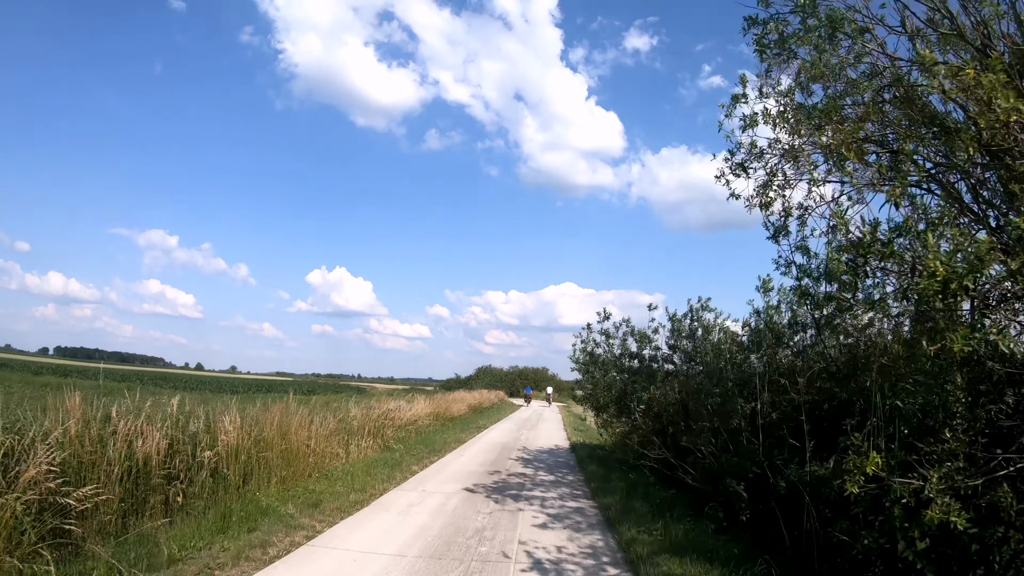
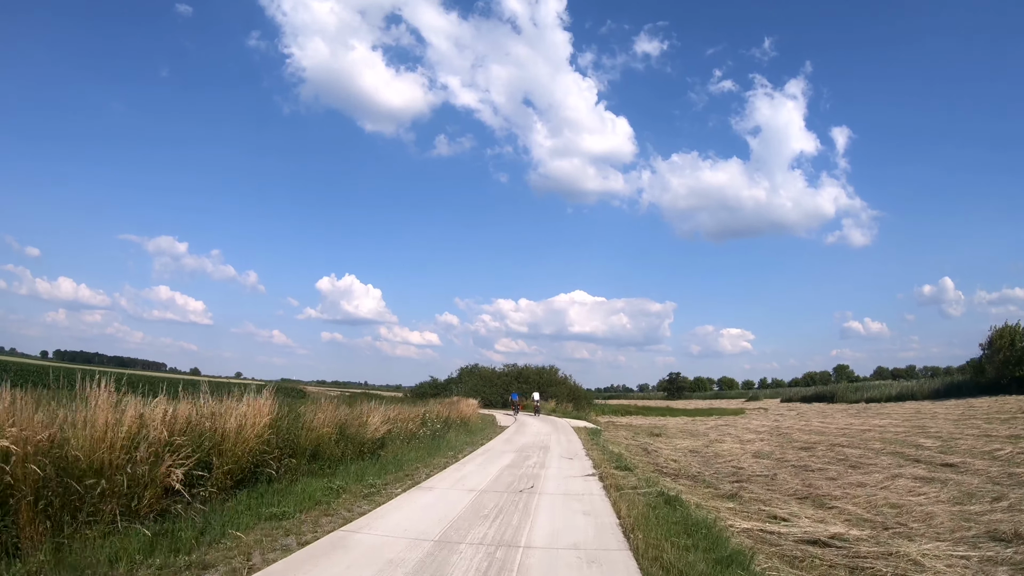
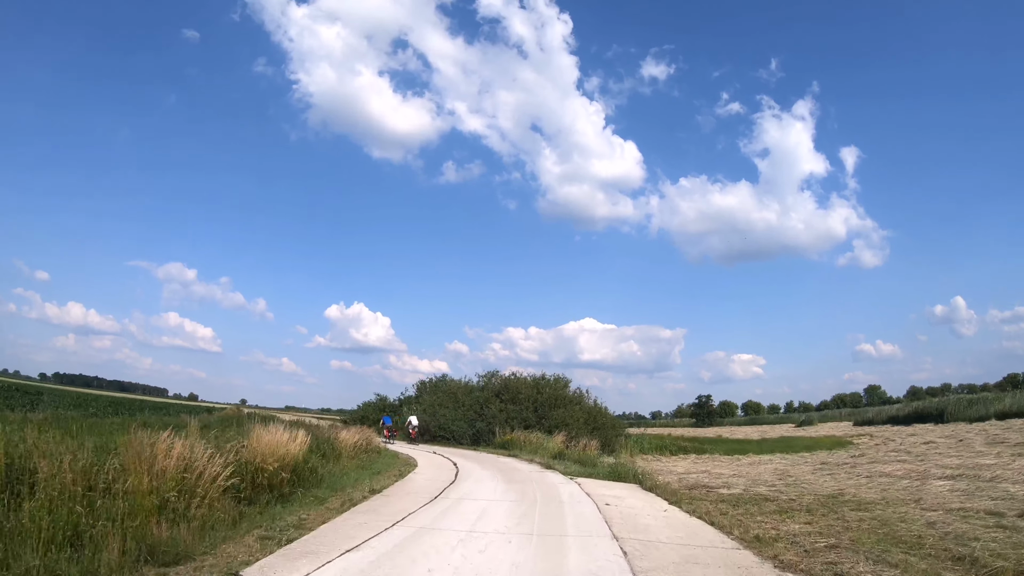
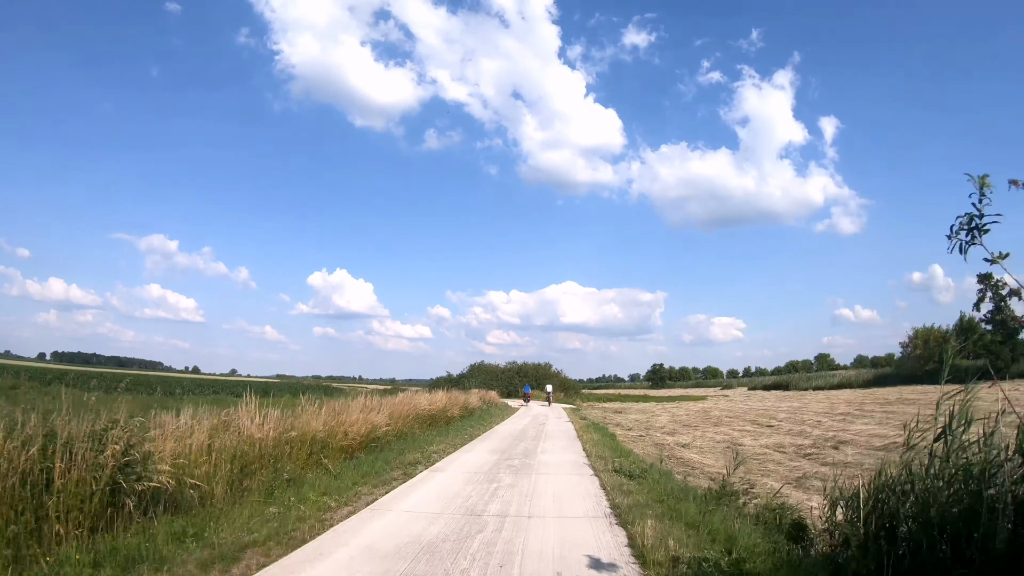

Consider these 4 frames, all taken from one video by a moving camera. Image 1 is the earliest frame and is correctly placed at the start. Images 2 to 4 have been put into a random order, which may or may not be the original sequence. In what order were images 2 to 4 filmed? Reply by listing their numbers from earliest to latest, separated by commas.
4, 2, 3
